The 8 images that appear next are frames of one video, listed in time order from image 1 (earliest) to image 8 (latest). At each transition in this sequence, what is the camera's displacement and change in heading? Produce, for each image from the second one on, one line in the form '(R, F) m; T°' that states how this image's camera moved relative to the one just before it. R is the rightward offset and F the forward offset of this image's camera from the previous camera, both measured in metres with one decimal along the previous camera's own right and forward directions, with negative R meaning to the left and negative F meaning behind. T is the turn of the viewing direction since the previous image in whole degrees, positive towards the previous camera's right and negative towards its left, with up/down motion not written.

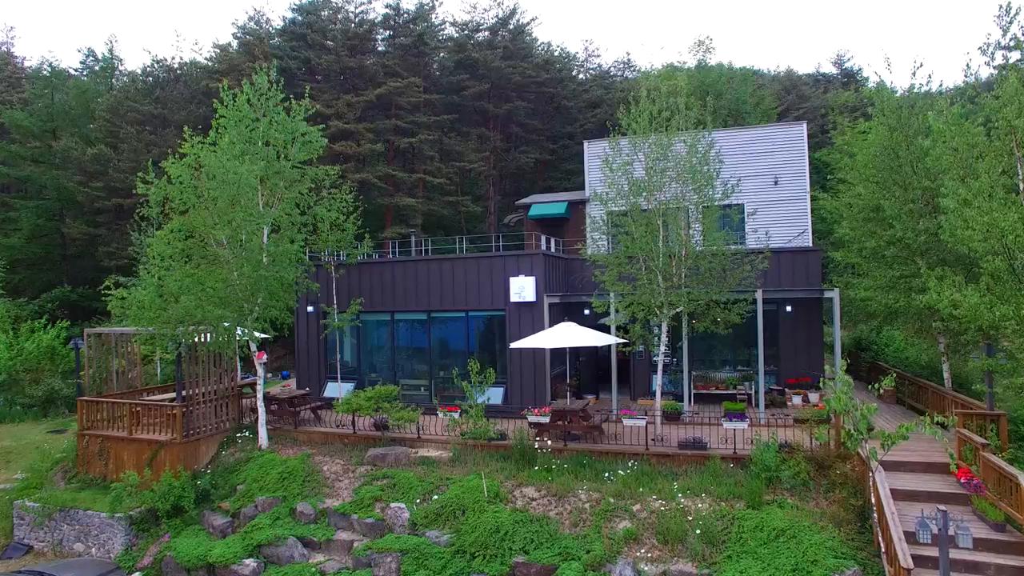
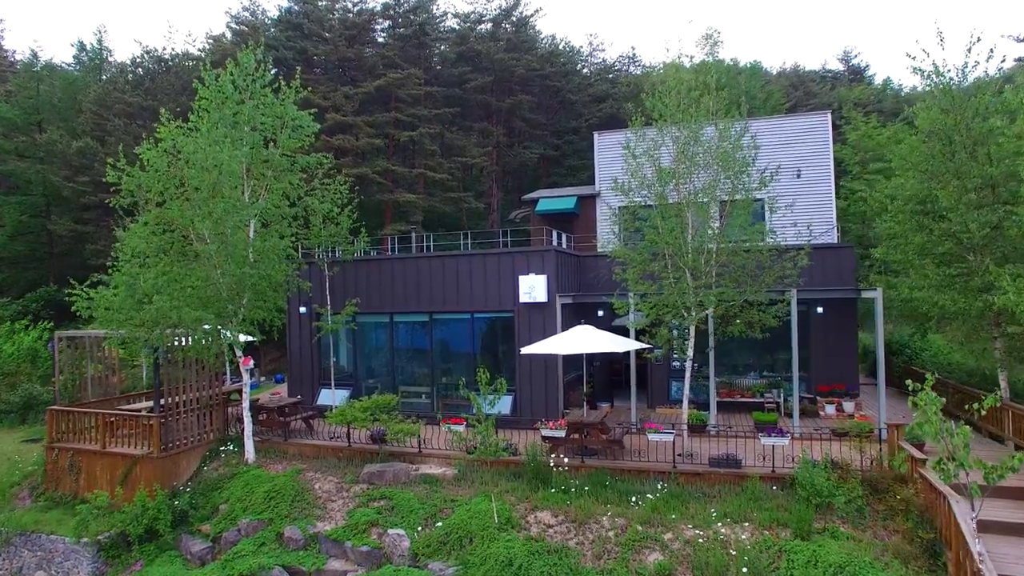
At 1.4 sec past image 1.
(-0.1, +1.2) m; 0°
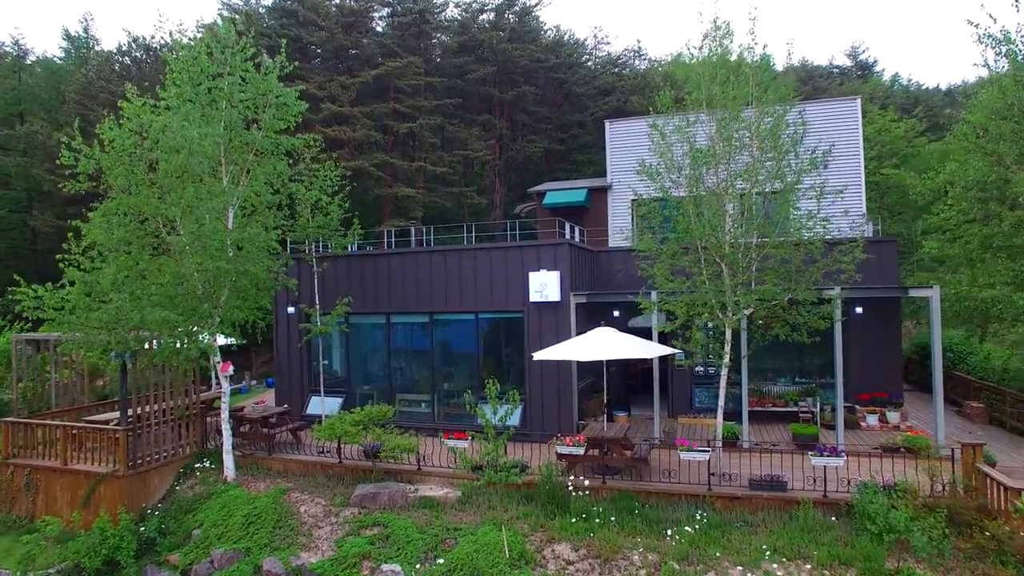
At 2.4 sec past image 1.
(-0.1, +1.3) m; 0°
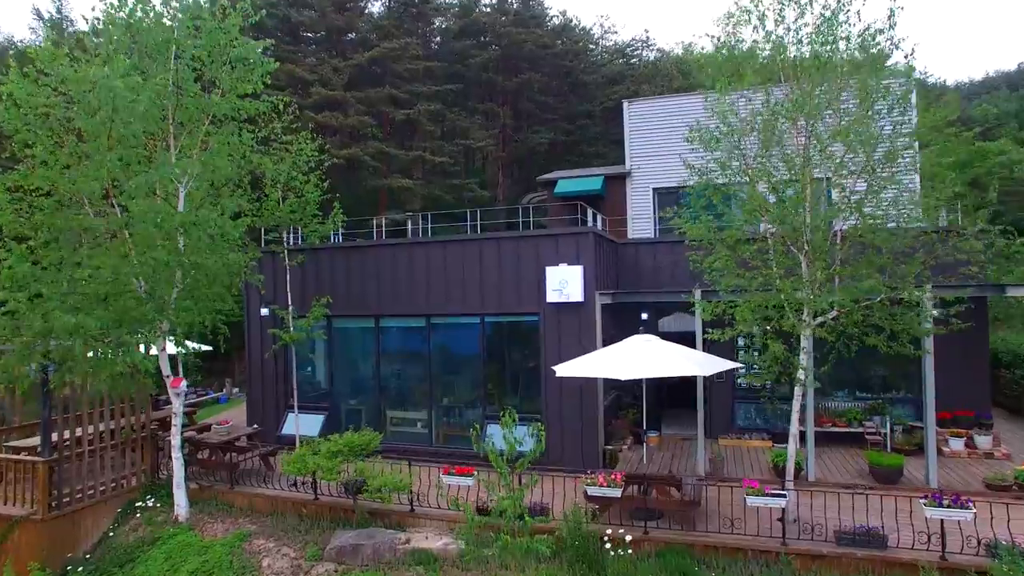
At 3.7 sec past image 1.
(-0.1, +2.0) m; 0°
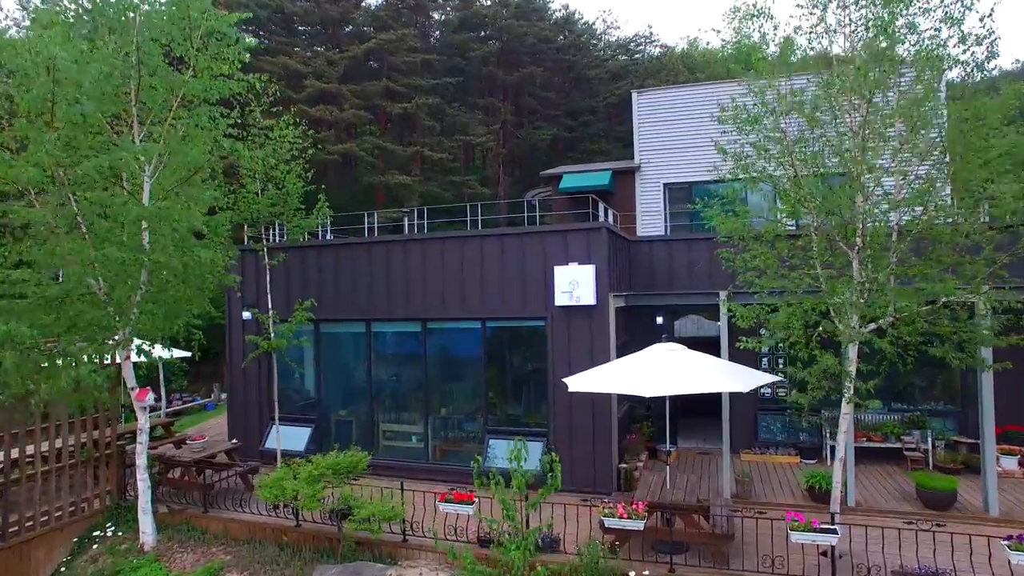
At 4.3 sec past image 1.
(0.0, +1.0) m; 0°
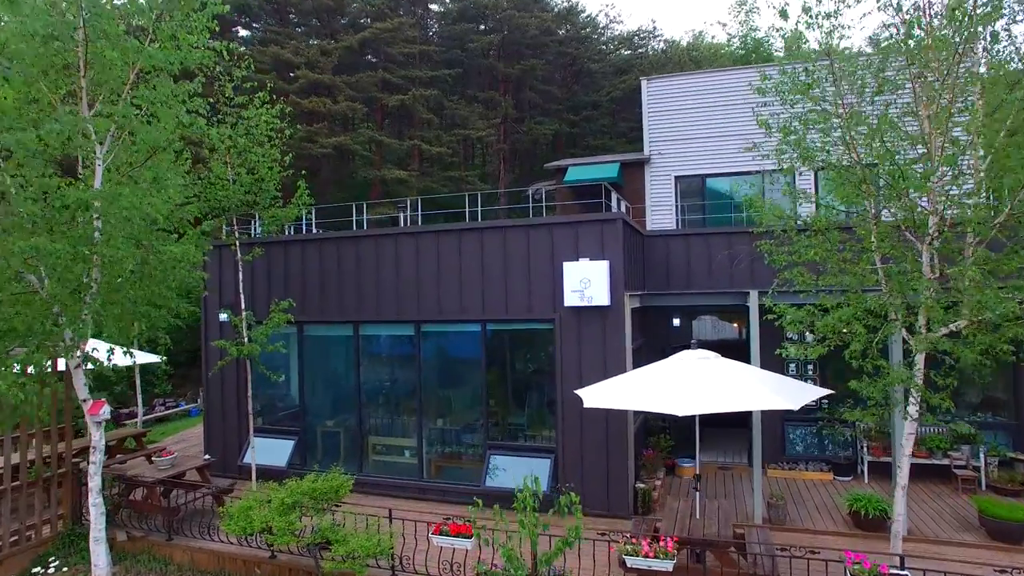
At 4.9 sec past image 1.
(0.0, +1.0) m; 0°
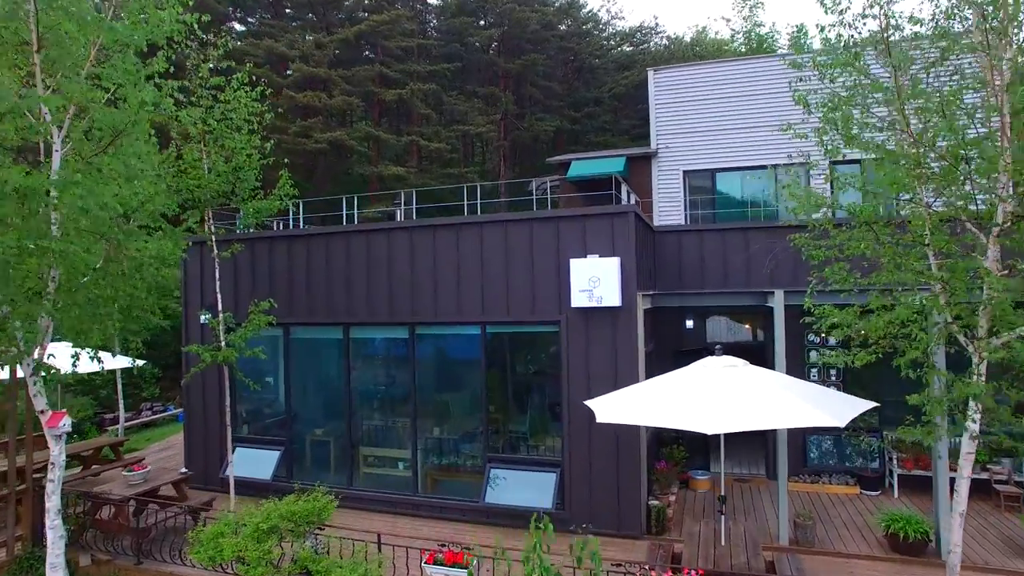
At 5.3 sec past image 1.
(0.0, +0.7) m; 0°
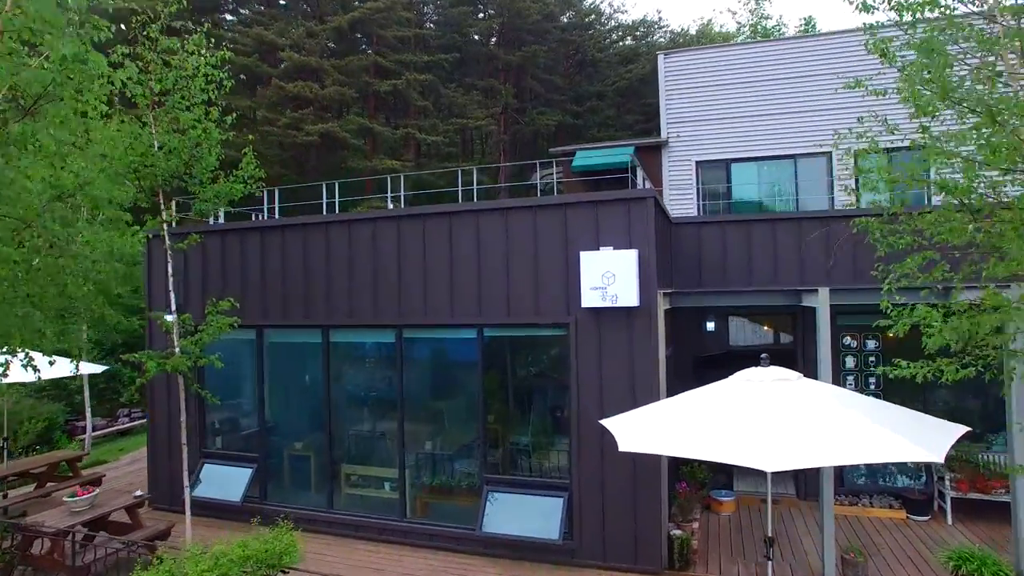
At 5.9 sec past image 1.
(0.0, +1.0) m; 0°
